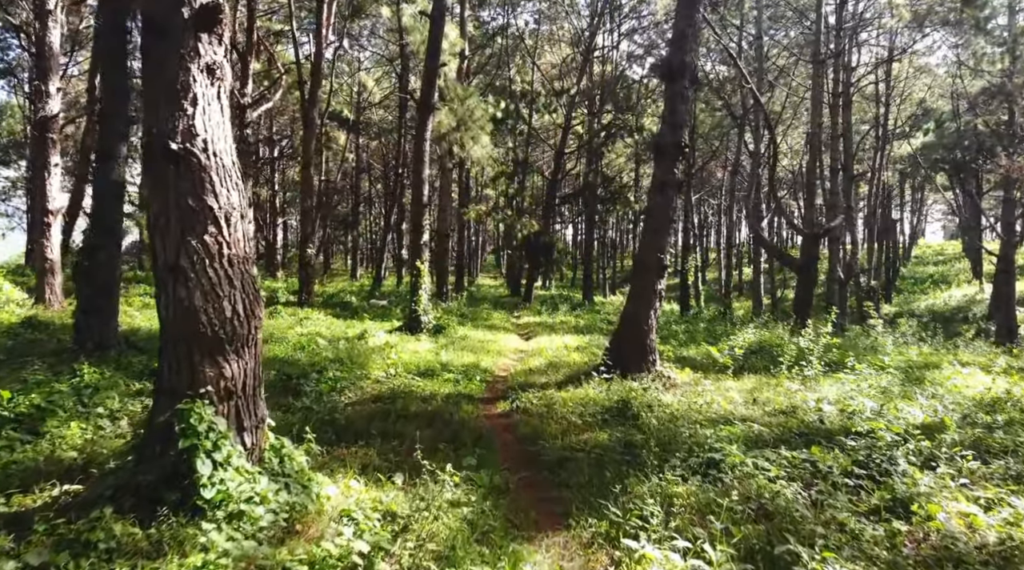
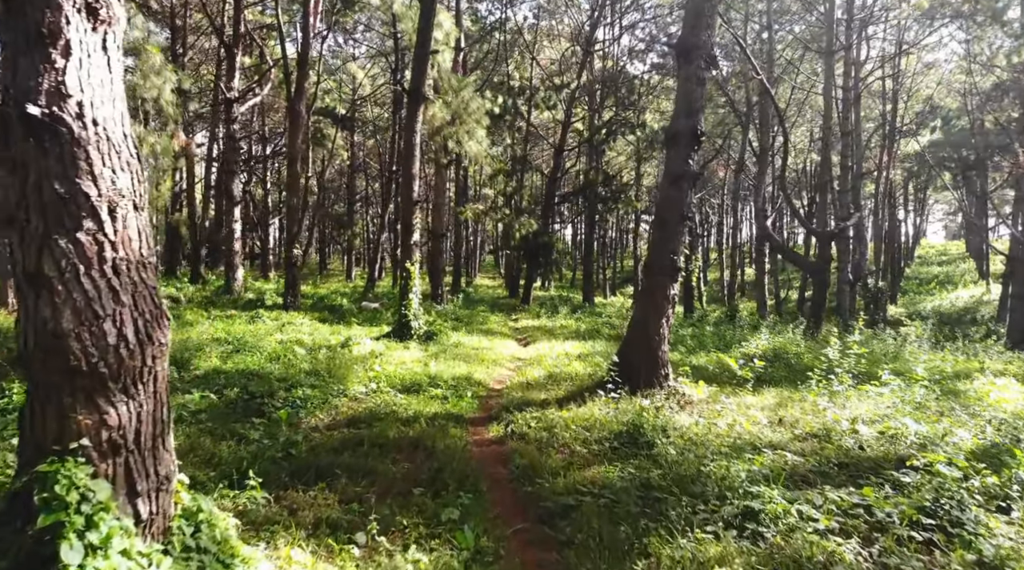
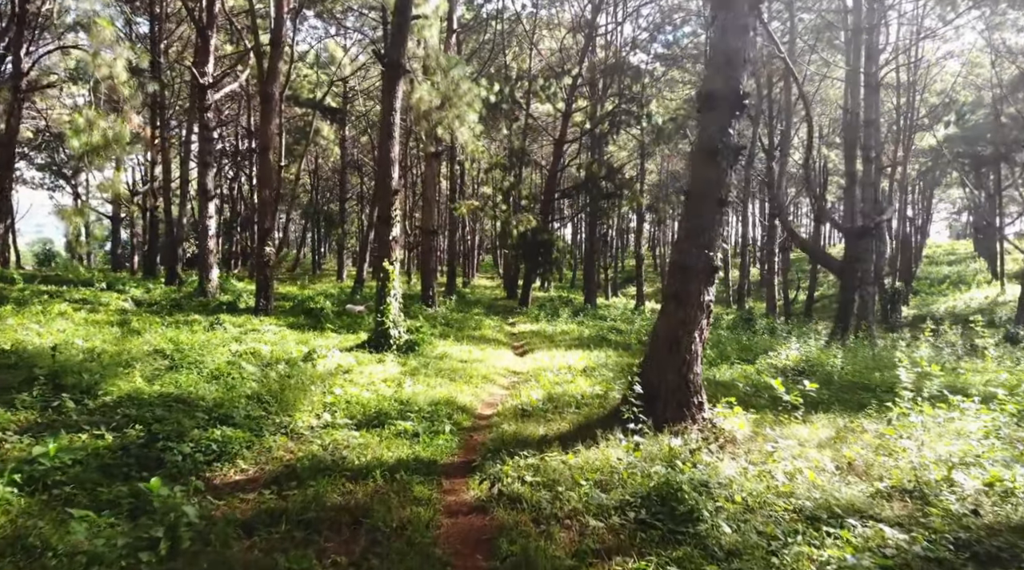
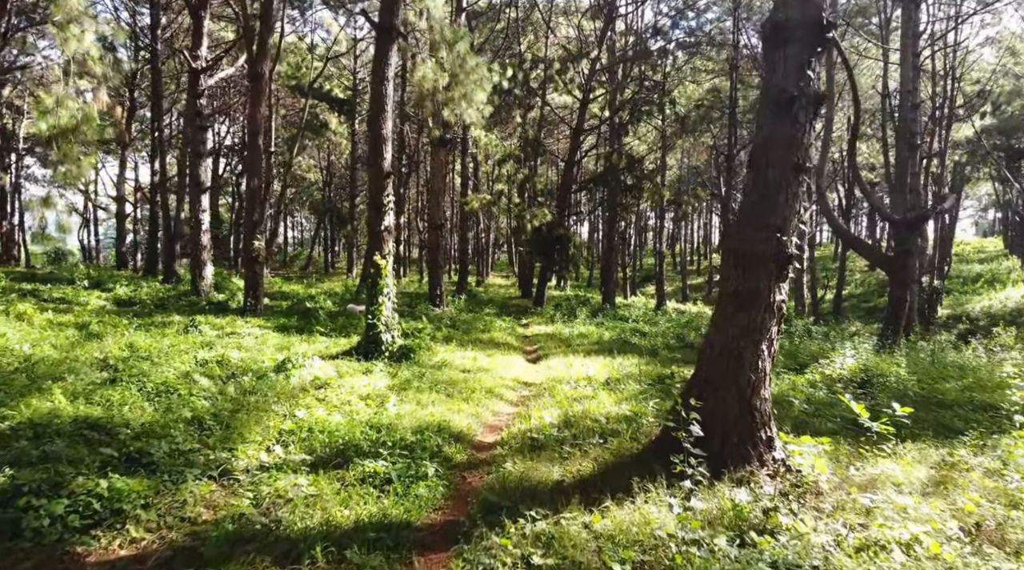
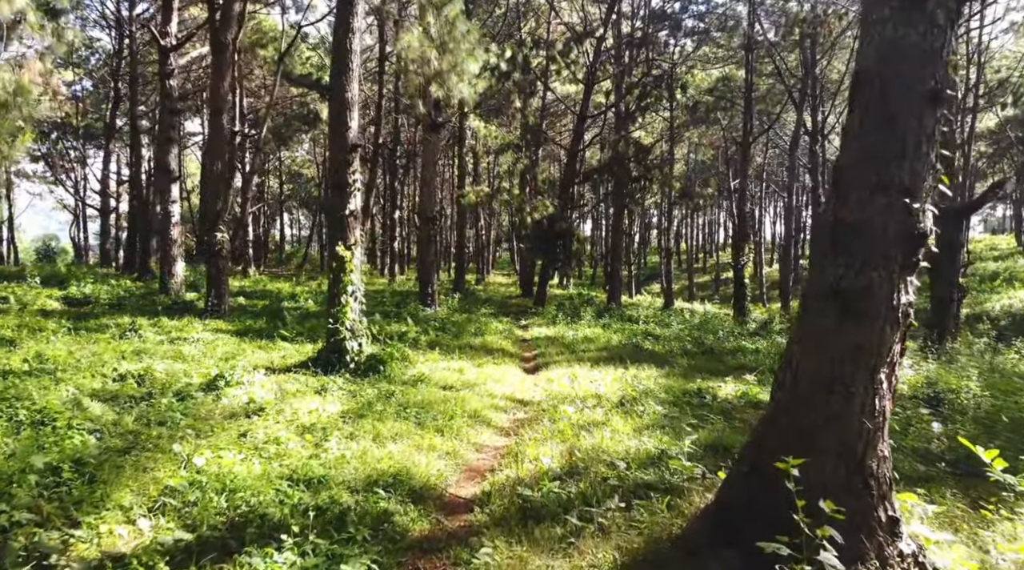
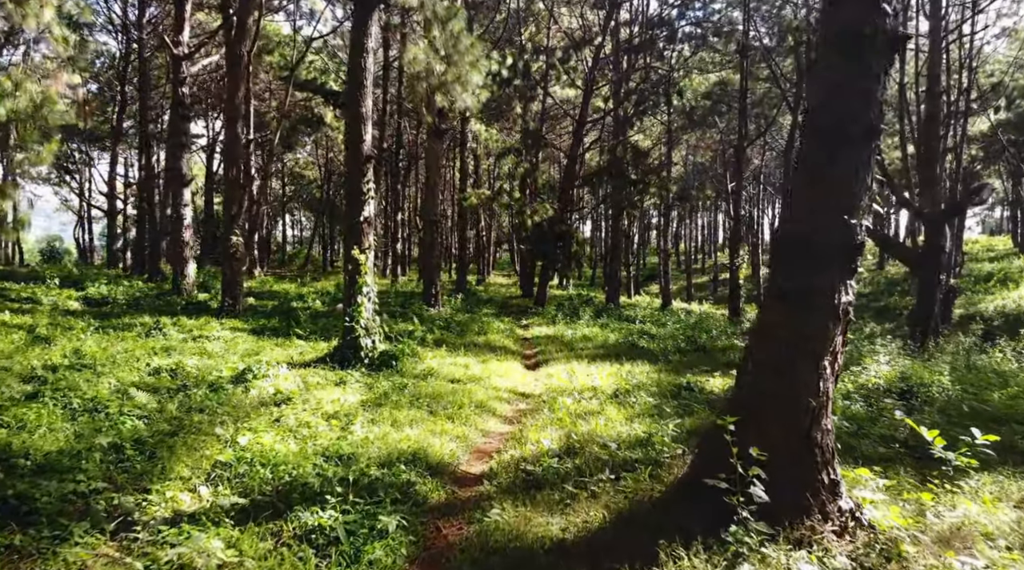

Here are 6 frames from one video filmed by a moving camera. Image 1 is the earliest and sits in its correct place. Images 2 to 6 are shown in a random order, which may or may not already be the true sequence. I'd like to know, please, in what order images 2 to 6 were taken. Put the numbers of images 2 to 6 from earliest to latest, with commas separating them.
2, 3, 4, 6, 5
